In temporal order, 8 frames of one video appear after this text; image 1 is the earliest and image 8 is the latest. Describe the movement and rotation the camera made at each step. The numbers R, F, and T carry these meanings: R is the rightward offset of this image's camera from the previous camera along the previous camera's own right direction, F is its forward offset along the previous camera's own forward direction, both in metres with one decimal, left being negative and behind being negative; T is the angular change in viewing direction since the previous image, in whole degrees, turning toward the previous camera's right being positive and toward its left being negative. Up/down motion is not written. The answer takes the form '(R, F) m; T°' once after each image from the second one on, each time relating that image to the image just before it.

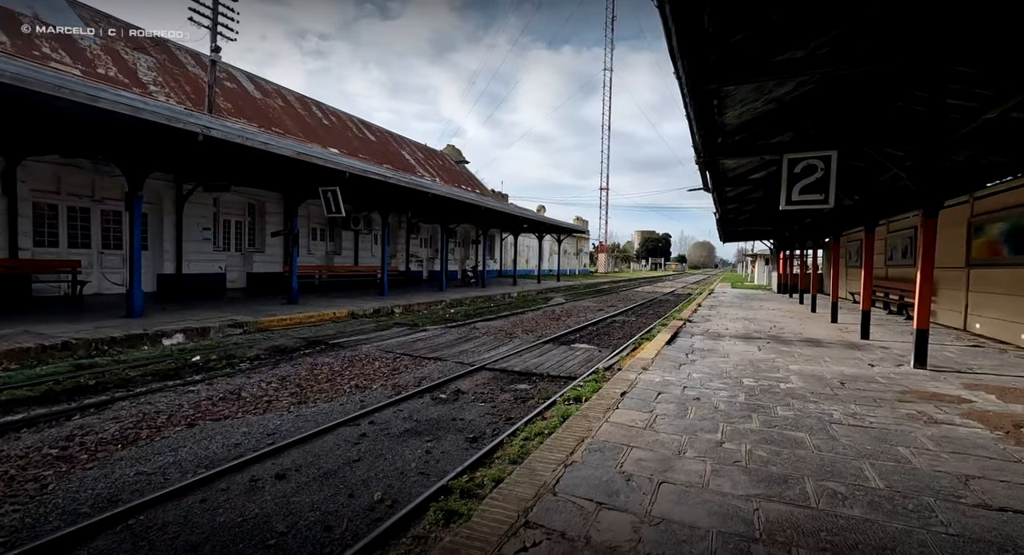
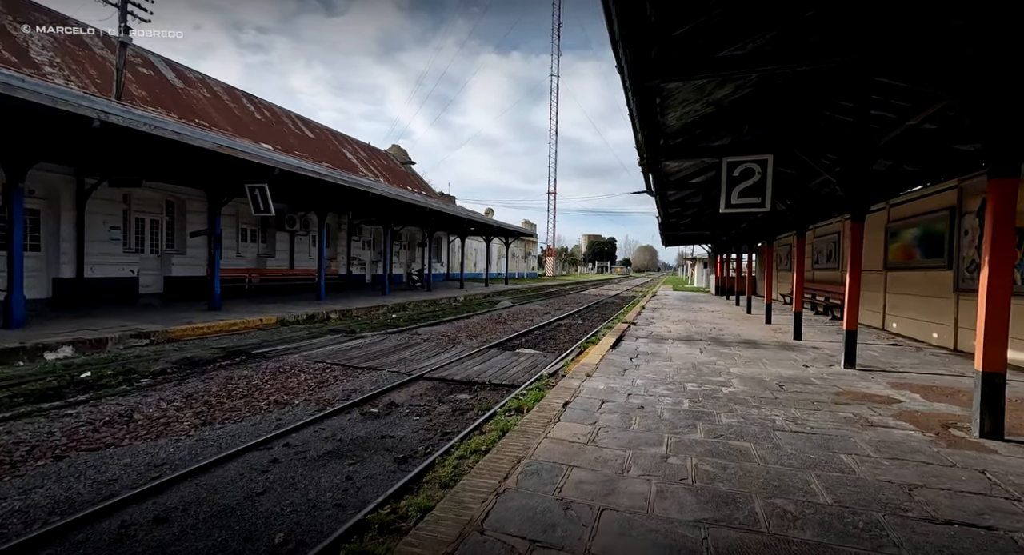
(+0.1, +0.3) m; +6°
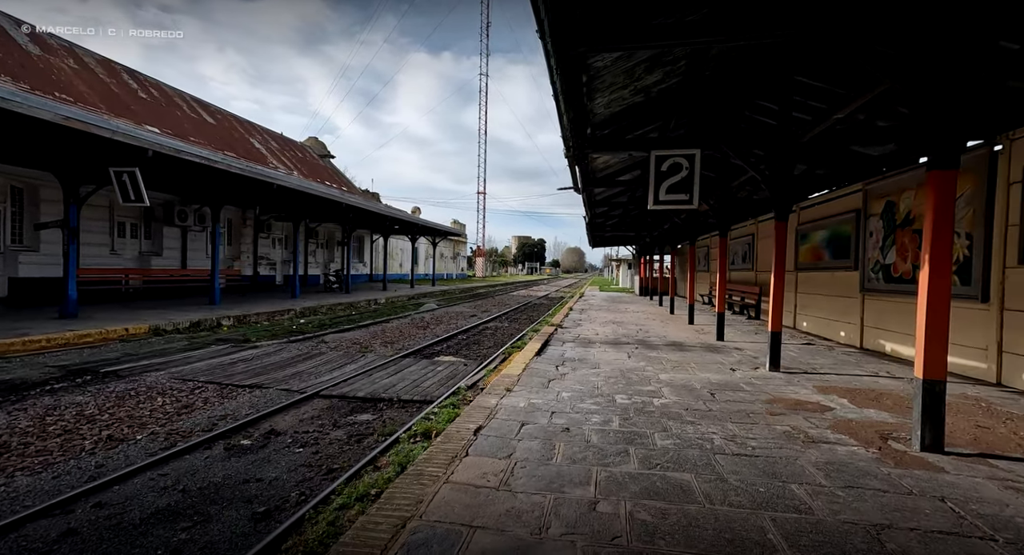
(+0.2, +0.6) m; +9°
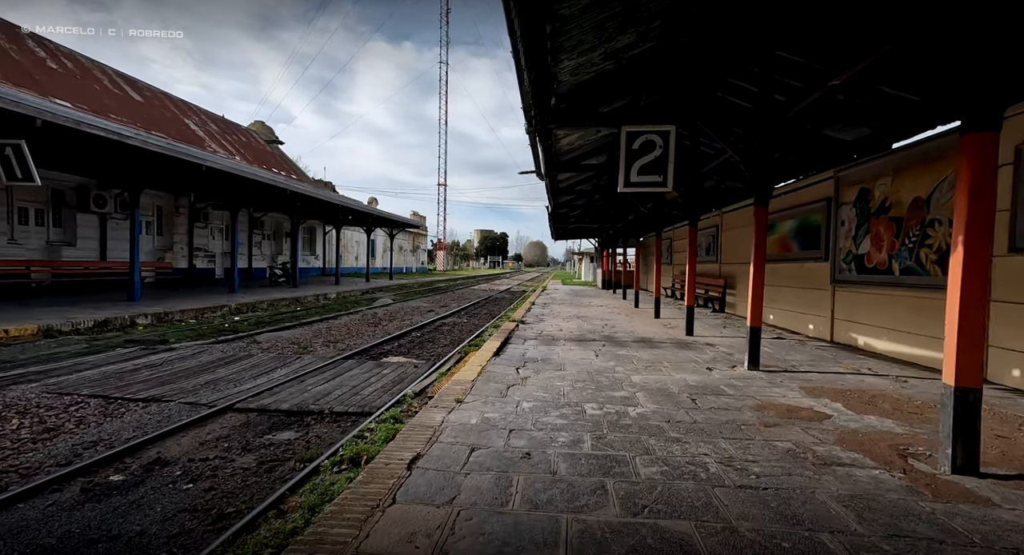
(+0.1, +0.7) m; +5°
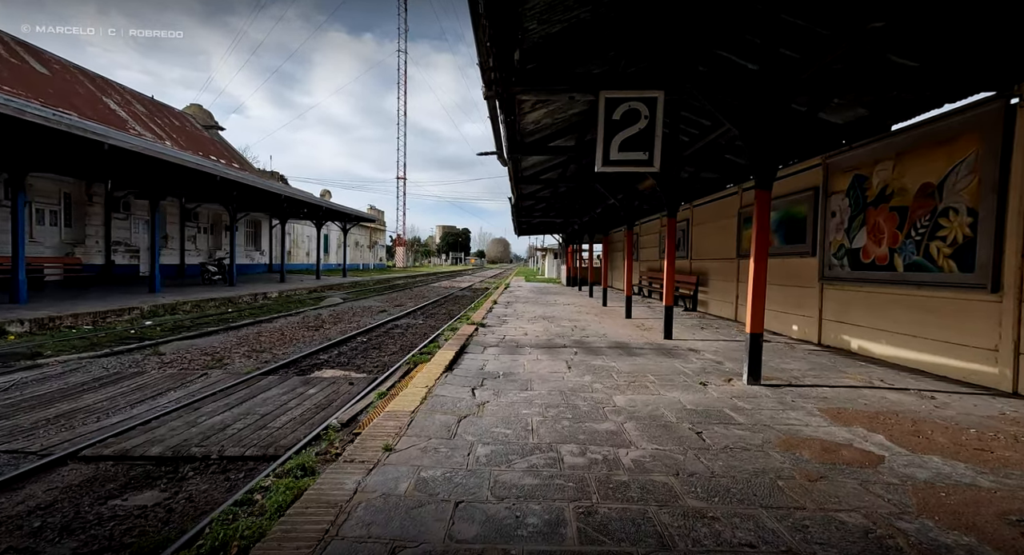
(+0.1, +1.0) m; +5°
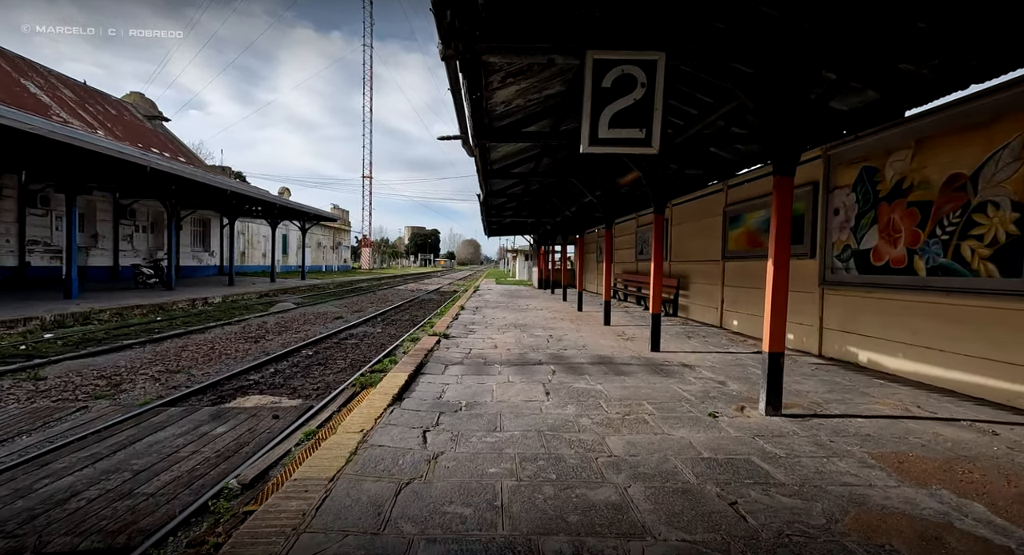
(0.0, +0.9) m; +4°
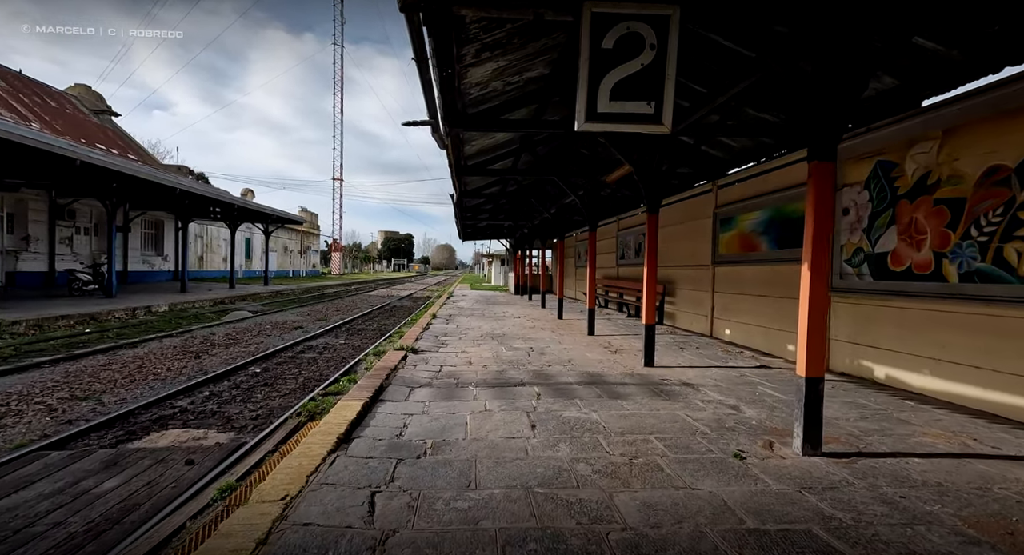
(0.0, +0.7) m; +3°
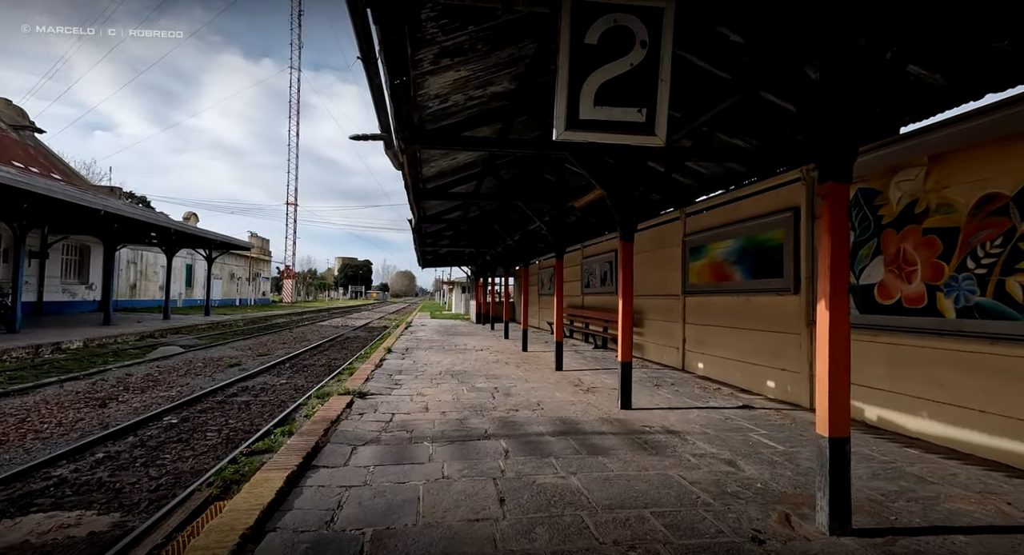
(0.0, +0.6) m; +5°
